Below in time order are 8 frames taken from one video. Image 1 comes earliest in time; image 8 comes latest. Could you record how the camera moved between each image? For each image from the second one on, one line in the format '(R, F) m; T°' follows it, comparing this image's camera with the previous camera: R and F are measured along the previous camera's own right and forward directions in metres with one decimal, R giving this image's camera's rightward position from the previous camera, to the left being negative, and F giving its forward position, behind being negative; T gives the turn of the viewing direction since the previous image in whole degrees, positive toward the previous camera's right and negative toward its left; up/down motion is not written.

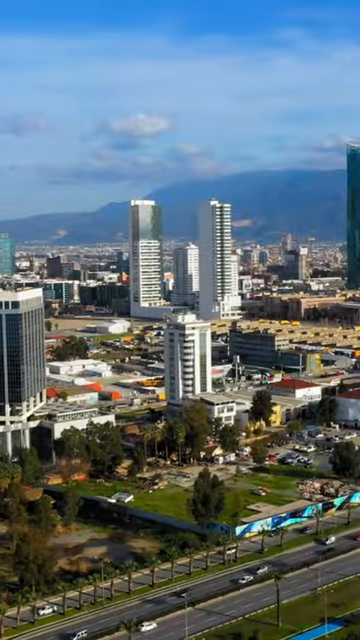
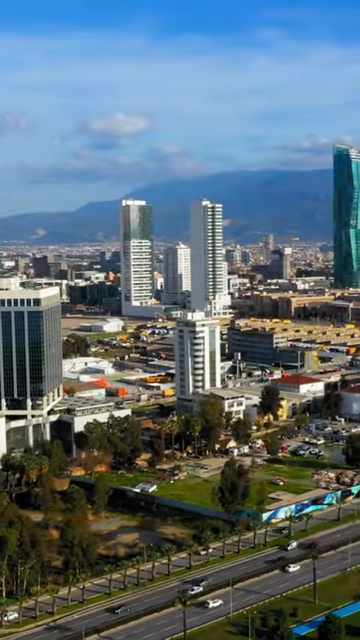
(-2.1, -1.6) m; +1°
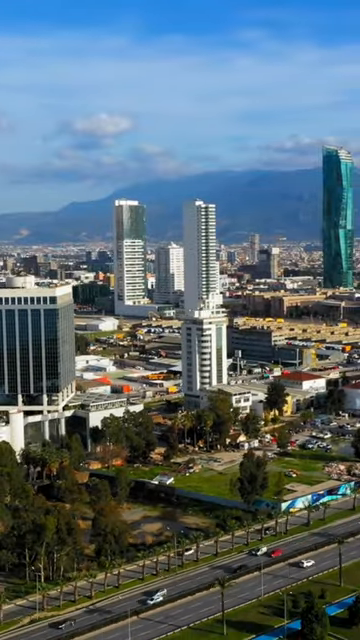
(-1.7, -1.3) m; +1°
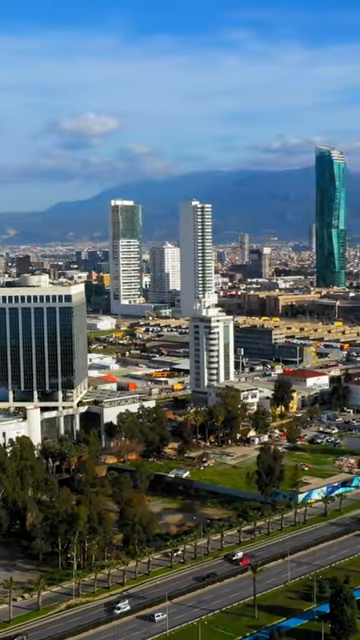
(-1.5, -1.2) m; +1°
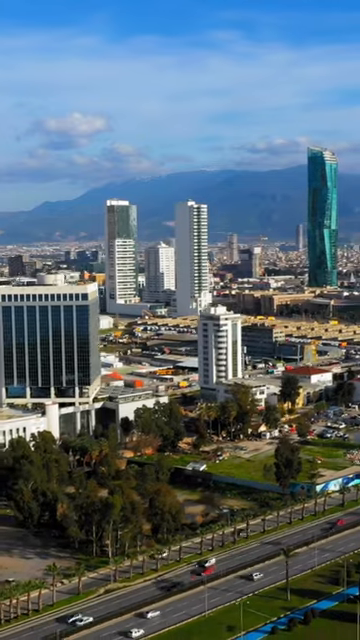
(-1.7, -1.4) m; +1°
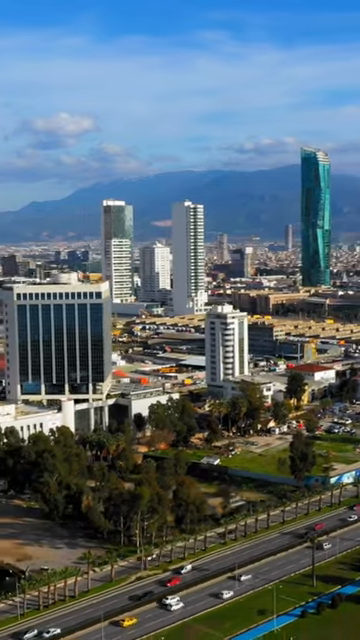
(-1.5, -1.2) m; +1°
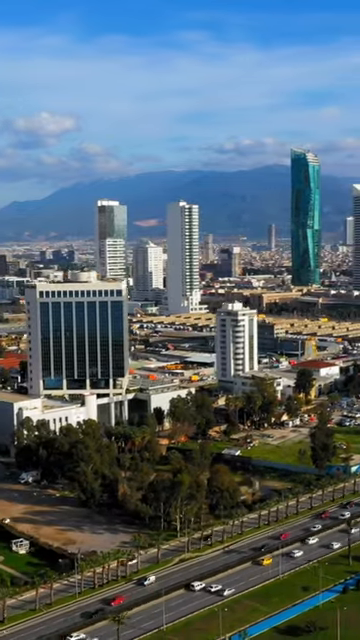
(-2.3, -1.8) m; +1°
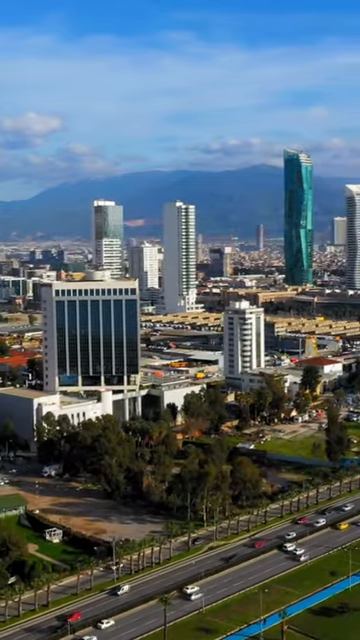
(-1.7, -1.3) m; +1°
